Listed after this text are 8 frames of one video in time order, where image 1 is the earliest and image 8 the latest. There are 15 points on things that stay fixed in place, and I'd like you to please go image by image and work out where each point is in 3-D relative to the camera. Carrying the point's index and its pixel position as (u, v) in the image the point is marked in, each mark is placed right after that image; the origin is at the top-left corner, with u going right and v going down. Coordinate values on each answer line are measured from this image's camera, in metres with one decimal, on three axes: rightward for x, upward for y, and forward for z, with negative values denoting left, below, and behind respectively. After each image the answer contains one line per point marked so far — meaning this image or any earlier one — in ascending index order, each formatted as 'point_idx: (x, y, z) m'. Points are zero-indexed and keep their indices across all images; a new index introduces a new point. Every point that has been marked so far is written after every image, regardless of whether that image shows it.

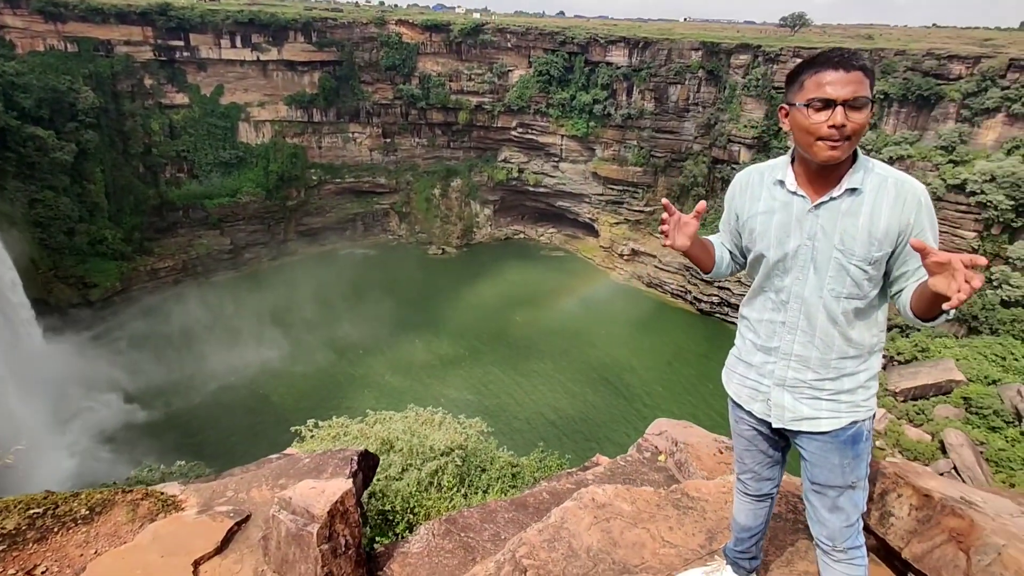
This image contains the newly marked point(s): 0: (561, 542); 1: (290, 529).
0: (+0.2, -1.0, +2.4) m
1: (-1.1, -1.2, +2.9) m
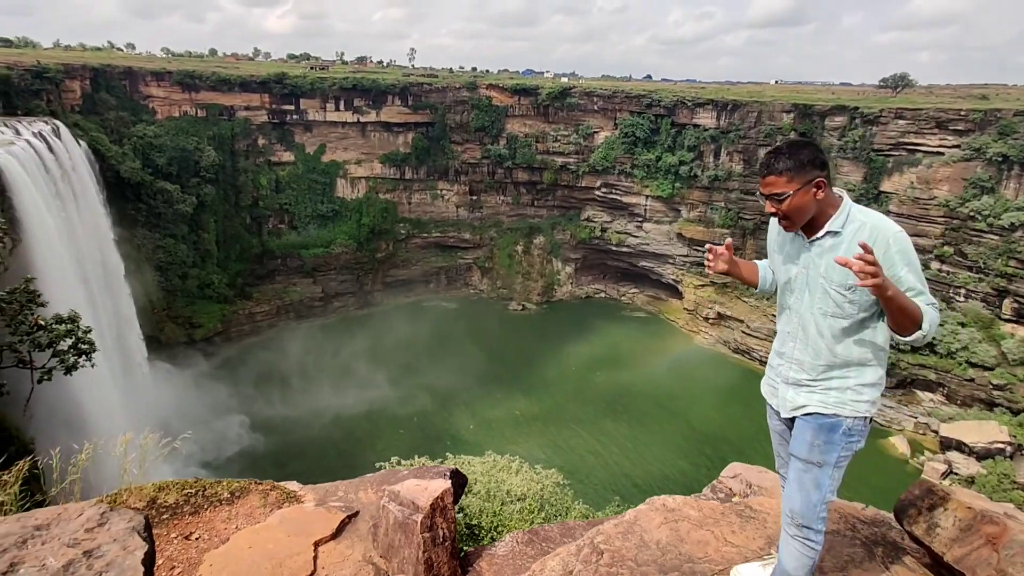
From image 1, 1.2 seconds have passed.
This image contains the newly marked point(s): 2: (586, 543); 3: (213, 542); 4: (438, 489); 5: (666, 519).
0: (+0.5, -1.1, +2.7) m
1: (-0.6, -1.3, +3.4) m
2: (+0.3, -1.1, +2.7) m
3: (-1.8, -1.5, +3.7) m
4: (-0.4, -1.2, +3.6) m
5: (+0.7, -1.1, +2.8) m
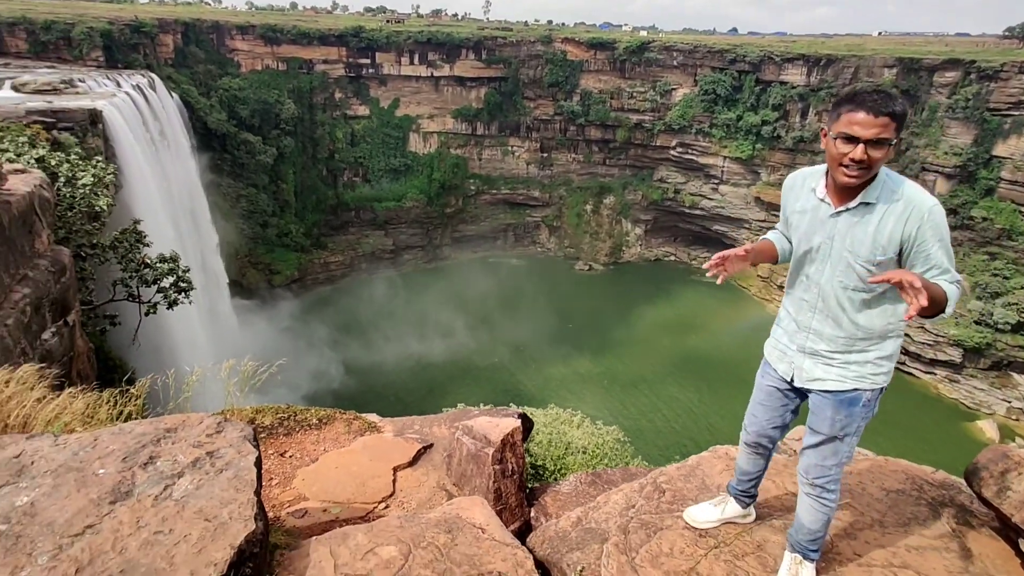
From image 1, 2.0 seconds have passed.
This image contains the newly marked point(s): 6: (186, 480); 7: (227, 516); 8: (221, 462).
0: (+0.9, -0.9, +2.8) m
1: (-0.3, -1.0, +3.7) m
2: (+0.6, -0.9, +2.8) m
3: (-1.4, -1.1, +4.1) m
4: (0.0, -0.9, +3.8) m
5: (+1.0, -0.9, +2.9) m
6: (-1.3, -0.7, +2.4) m
7: (-1.0, -0.8, +2.2) m
8: (-1.2, -0.7, +2.5) m
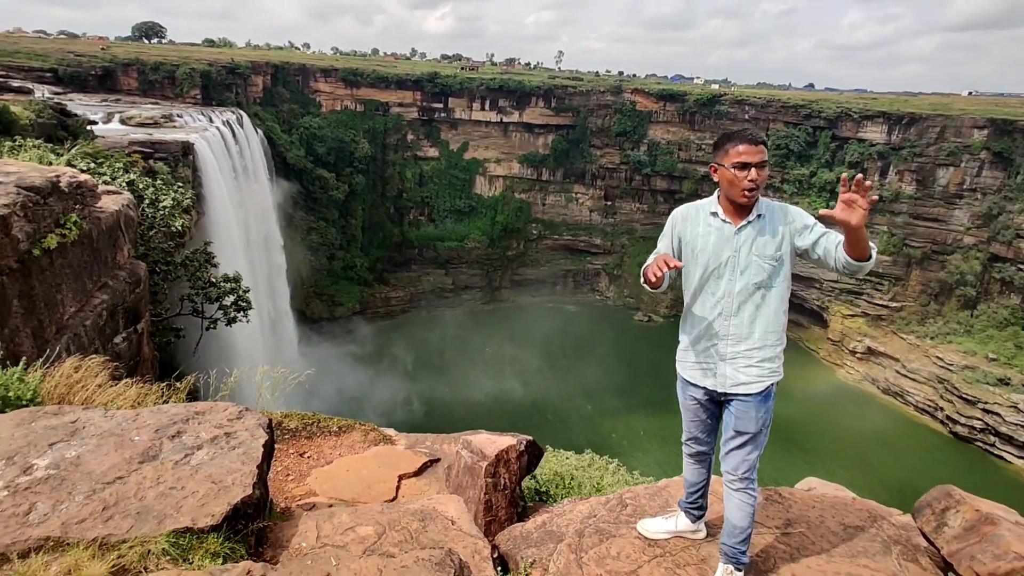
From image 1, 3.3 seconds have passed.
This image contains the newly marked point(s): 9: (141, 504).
0: (+0.7, -1.0, +3.0) m
1: (-0.3, -1.1, +4.0) m
2: (+0.5, -1.1, +3.1) m
3: (-1.4, -1.3, +4.5) m
4: (0.0, -1.1, +4.1) m
5: (+0.9, -1.0, +3.1) m
6: (-1.4, -0.7, +2.8) m
7: (-1.2, -0.8, +2.6) m
8: (-1.3, -0.7, +2.9) m
9: (-1.5, -0.8, +2.4) m
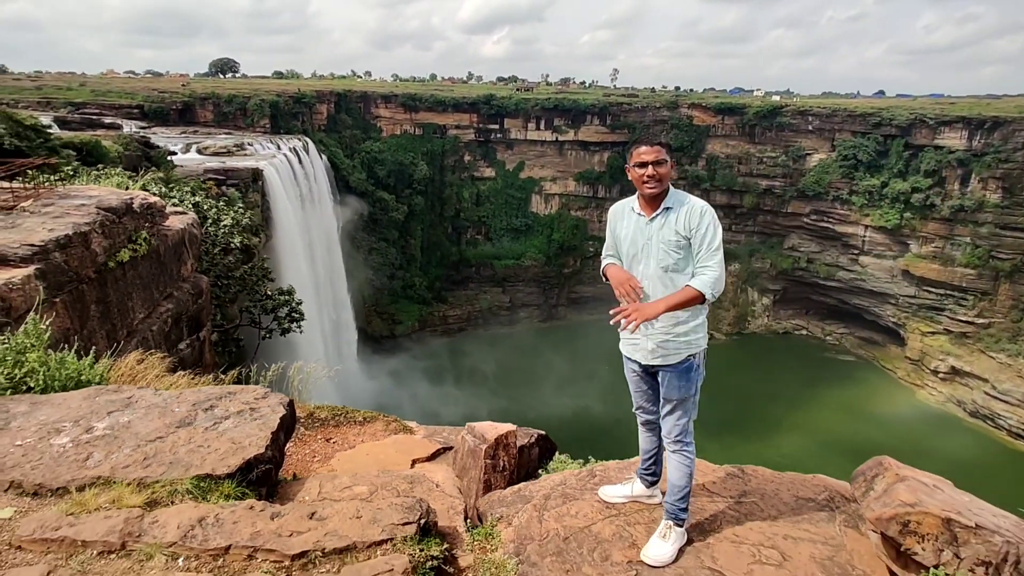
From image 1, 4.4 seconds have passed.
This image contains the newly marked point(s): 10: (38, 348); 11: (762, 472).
0: (+0.6, -1.0, +3.3) m
1: (-0.3, -1.1, +4.4) m
2: (+0.4, -1.0, +3.4) m
3: (-1.4, -1.3, +5.0) m
4: (0.0, -1.1, +4.5) m
5: (+0.8, -1.0, +3.3) m
6: (-1.5, -0.7, +3.3) m
7: (-1.3, -0.8, +3.0) m
8: (-1.4, -0.7, +3.4) m
9: (-1.6, -0.8, +2.9) m
10: (-3.2, -0.4, +4.1) m
11: (+1.4, -1.0, +3.3) m
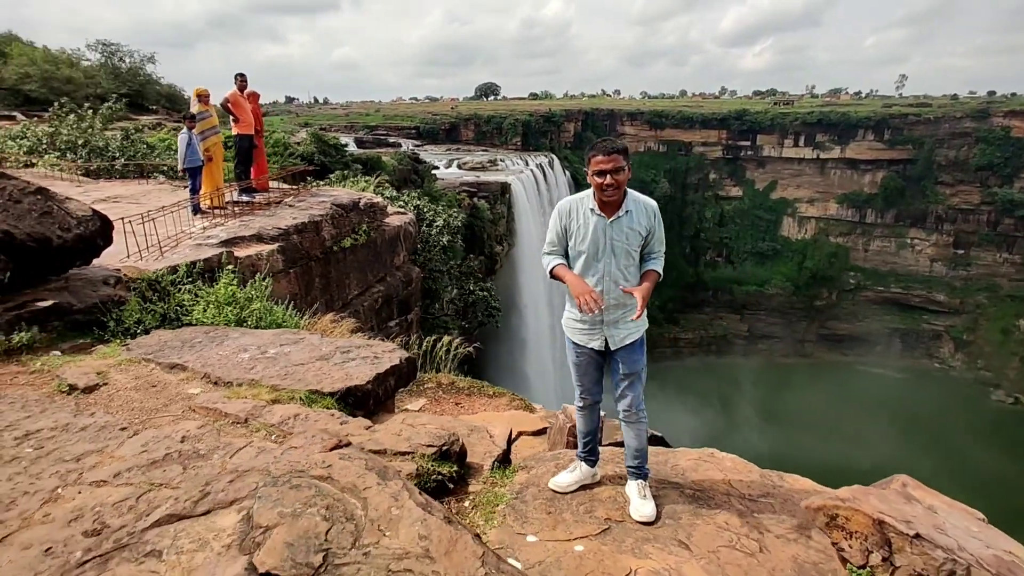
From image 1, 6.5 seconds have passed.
0: (+0.9, -1.0, +3.5) m
1: (+0.4, -1.1, +4.8) m
2: (+0.7, -1.0, +3.6) m
3: (-0.4, -1.2, +5.8) m
4: (+0.7, -1.0, +4.8) m
5: (+1.1, -1.0, +3.4) m
6: (-1.1, -0.5, +4.3) m
7: (-1.0, -0.6, +4.0) m
8: (-1.0, -0.5, +4.4) m
9: (-1.3, -0.6, +3.9) m
10: (-2.3, -0.1, +5.6) m
11: (+1.6, -1.1, +3.2) m
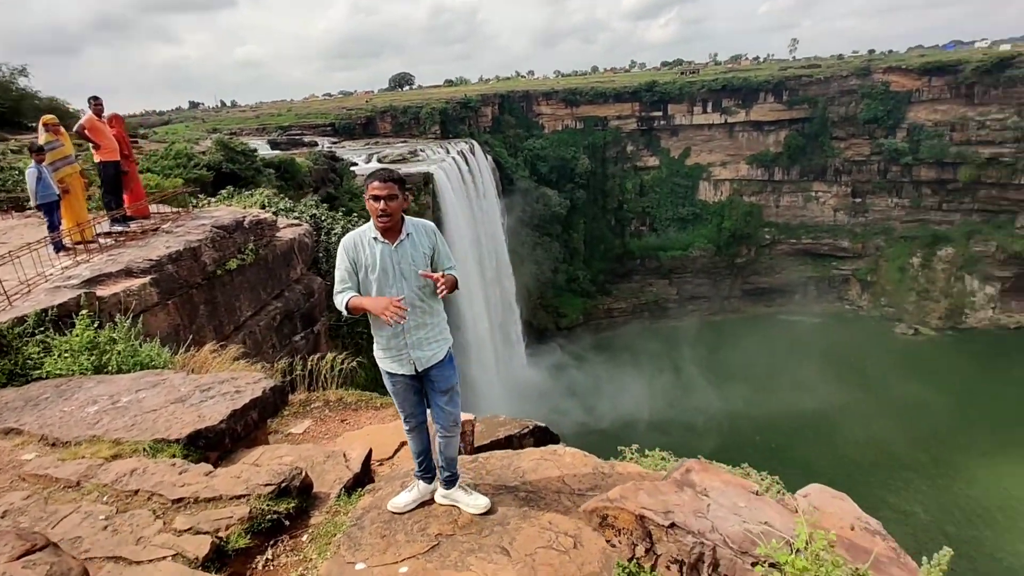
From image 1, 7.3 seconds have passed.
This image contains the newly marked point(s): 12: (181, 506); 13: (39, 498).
0: (0.0, -1.0, +3.7) m
1: (-0.6, -1.2, +4.9) m
2: (-0.2, -1.1, +3.8) m
3: (-1.5, -1.3, +5.8) m
4: (-0.3, -1.1, +4.9) m
5: (+0.2, -1.0, +3.6) m
6: (-2.1, -0.8, +4.2) m
7: (-2.0, -0.8, +3.9) m
8: (-2.0, -0.8, +4.3) m
9: (-2.3, -0.9, +3.8) m
10: (-3.5, -0.5, +5.4) m
11: (+0.7, -1.0, +3.5) m
12: (-1.6, -1.1, +3.0) m
13: (-2.4, -1.1, +3.1) m
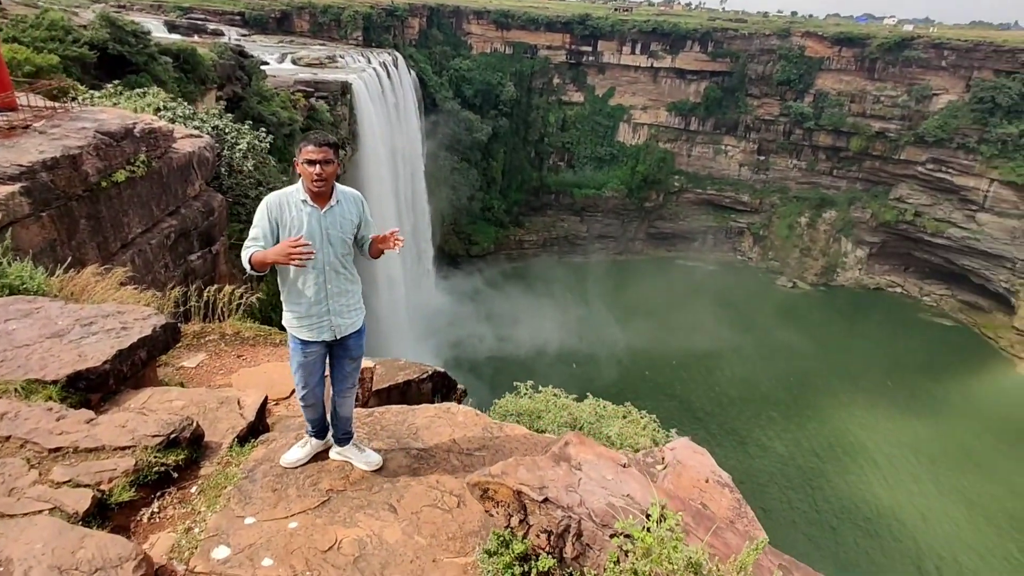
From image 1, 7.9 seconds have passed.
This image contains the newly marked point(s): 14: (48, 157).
0: (-0.7, -0.8, +3.8) m
1: (-1.5, -0.7, +5.0) m
2: (-0.9, -0.8, +3.9) m
3: (-2.4, -0.7, +5.7) m
4: (-1.2, -0.7, +5.0) m
5: (-0.5, -0.8, +3.8) m
6: (-2.8, -0.3, +4.0) m
7: (-2.6, -0.4, +3.8) m
8: (-2.7, -0.3, +4.2) m
9: (-2.9, -0.4, +3.6) m
10: (-4.3, +0.2, +5.0) m
11: (+0.1, -0.9, +3.7) m
12: (-2.2, -0.8, +2.9) m
13: (-3.0, -0.7, +2.9) m
14: (-5.1, +1.4, +6.6) m
